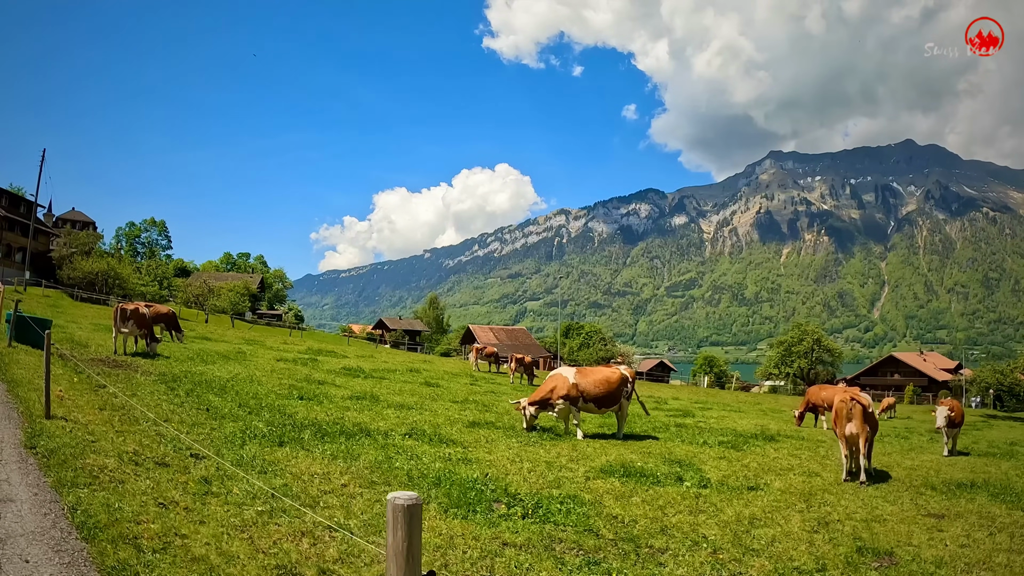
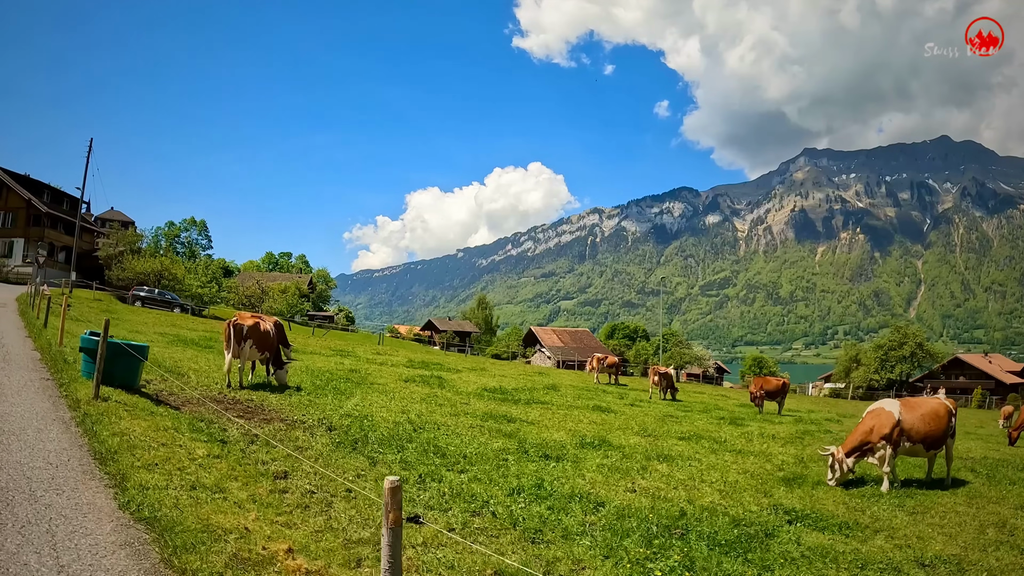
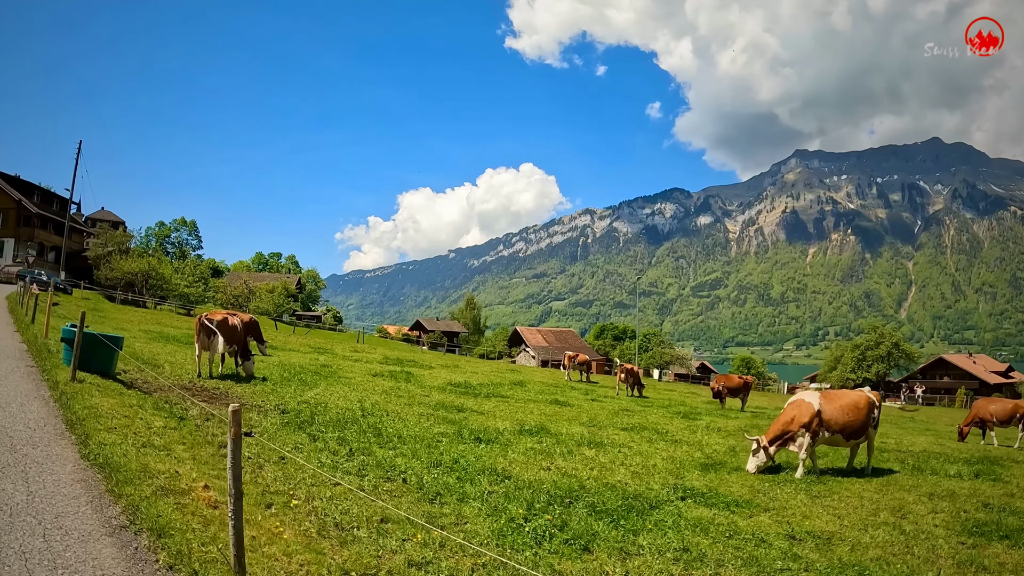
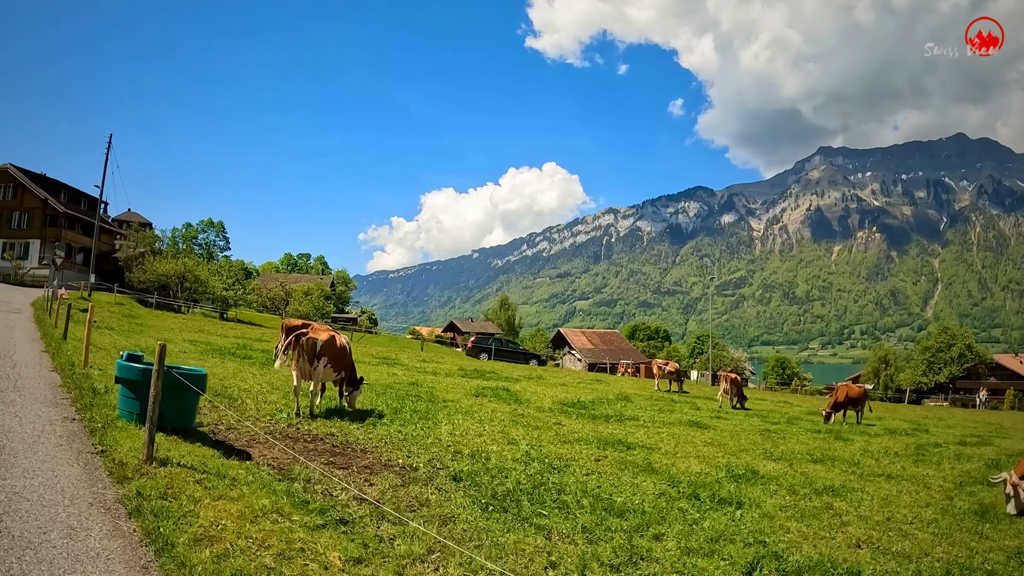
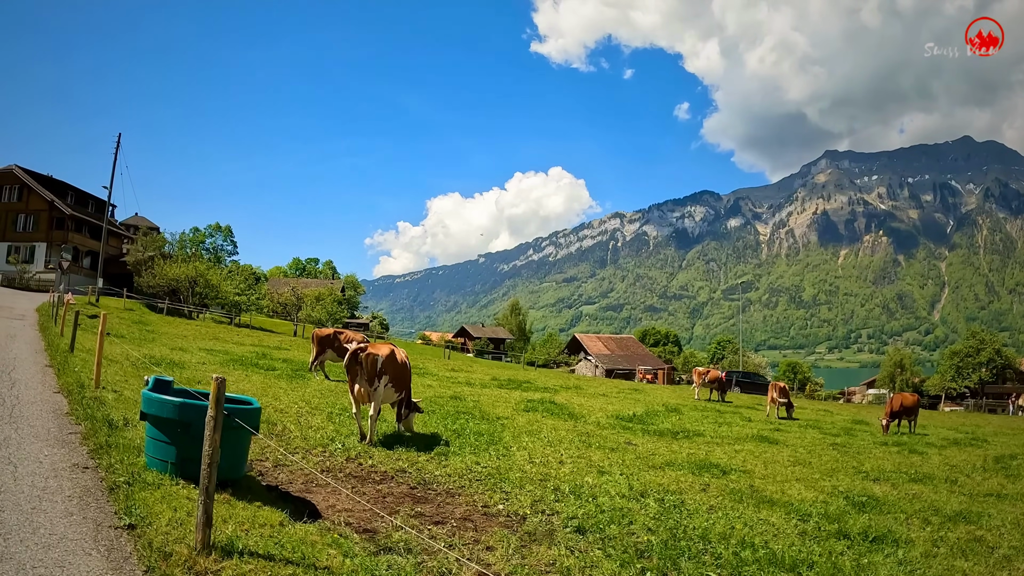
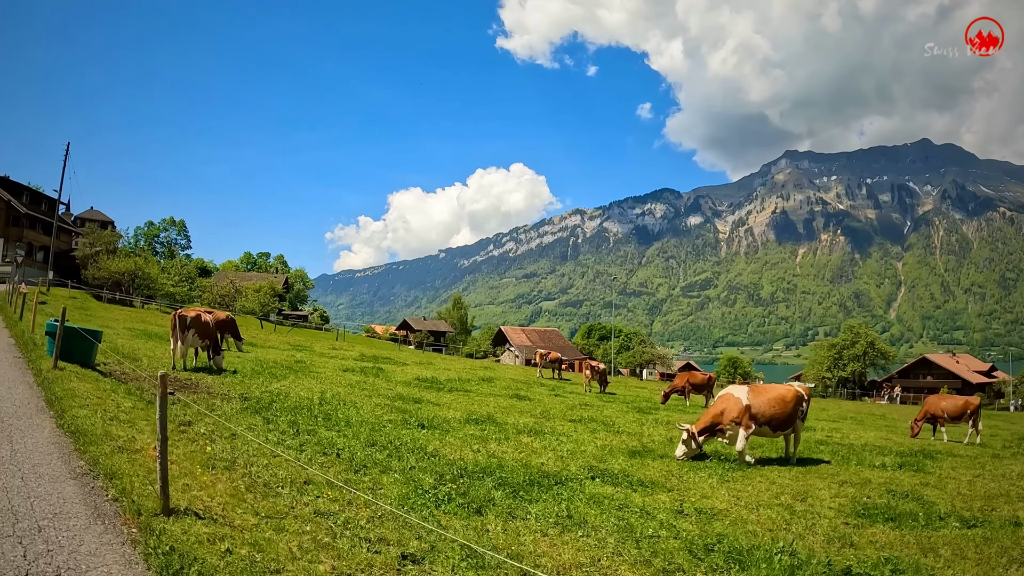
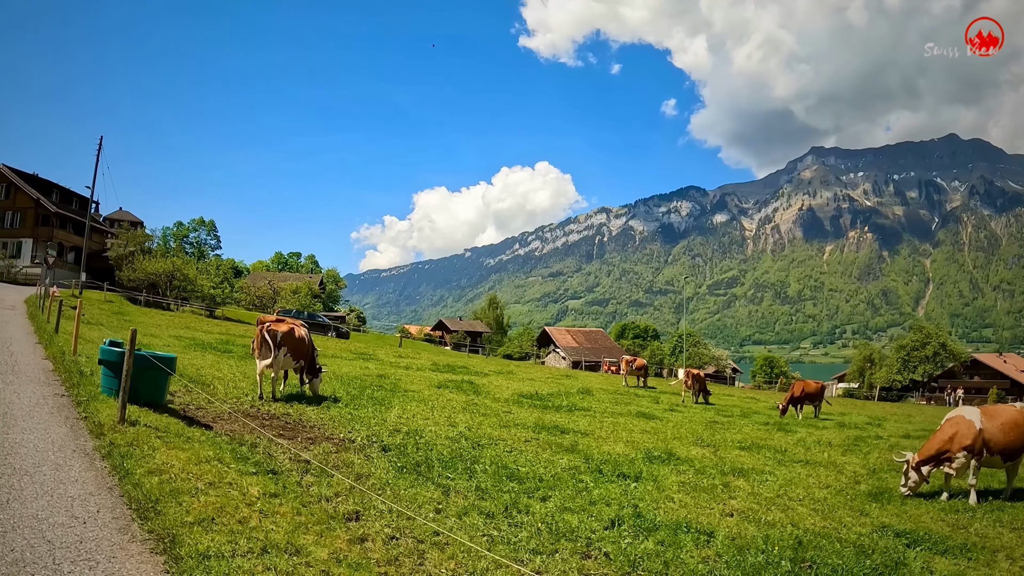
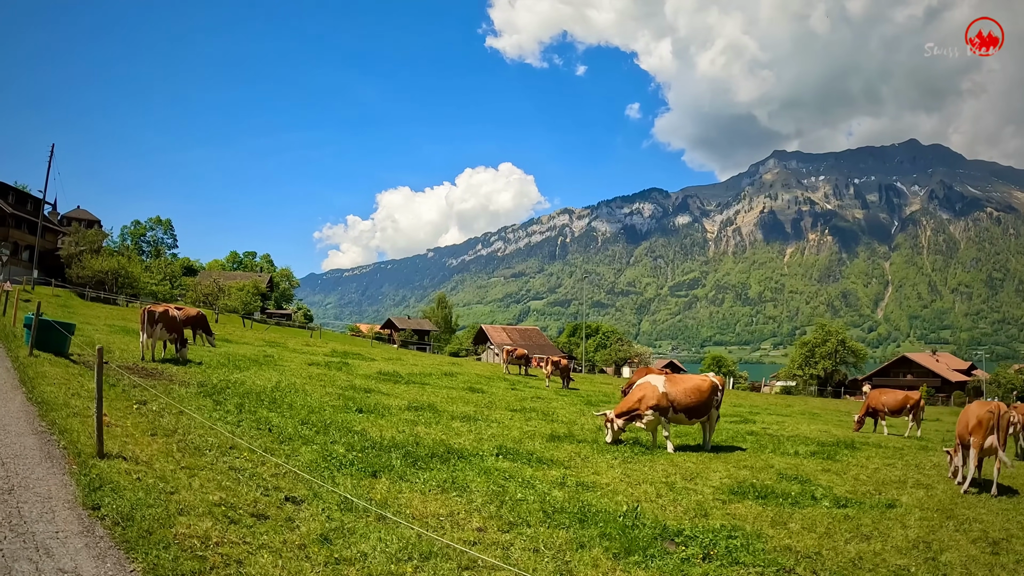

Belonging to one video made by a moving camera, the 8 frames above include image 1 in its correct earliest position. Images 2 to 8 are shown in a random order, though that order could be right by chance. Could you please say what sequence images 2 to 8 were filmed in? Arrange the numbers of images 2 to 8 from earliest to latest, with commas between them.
8, 6, 3, 2, 7, 4, 5
